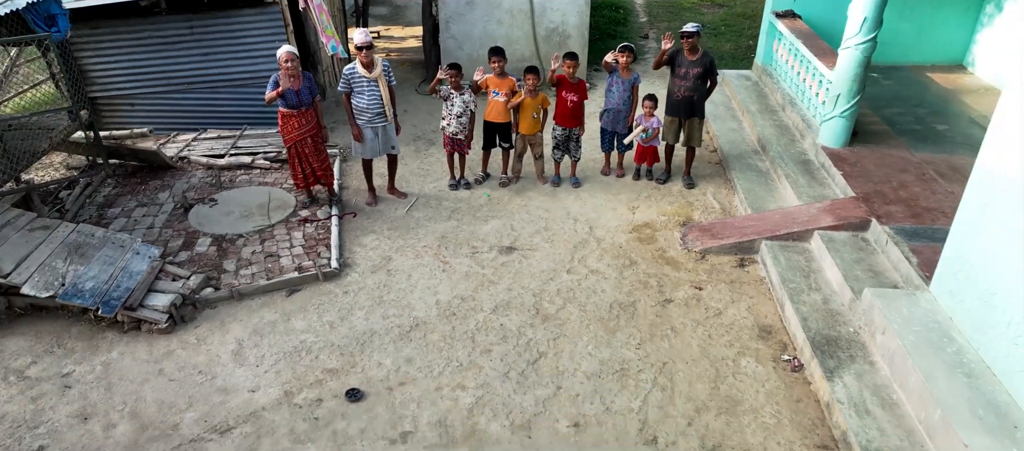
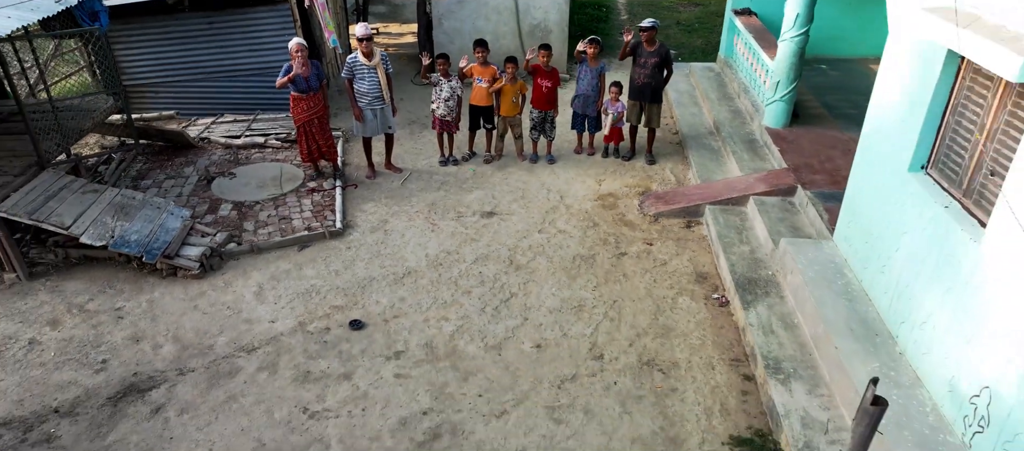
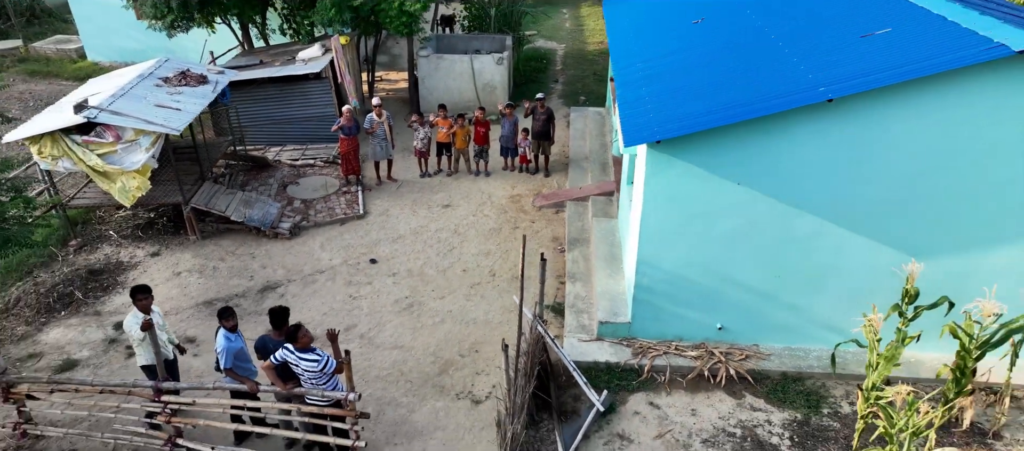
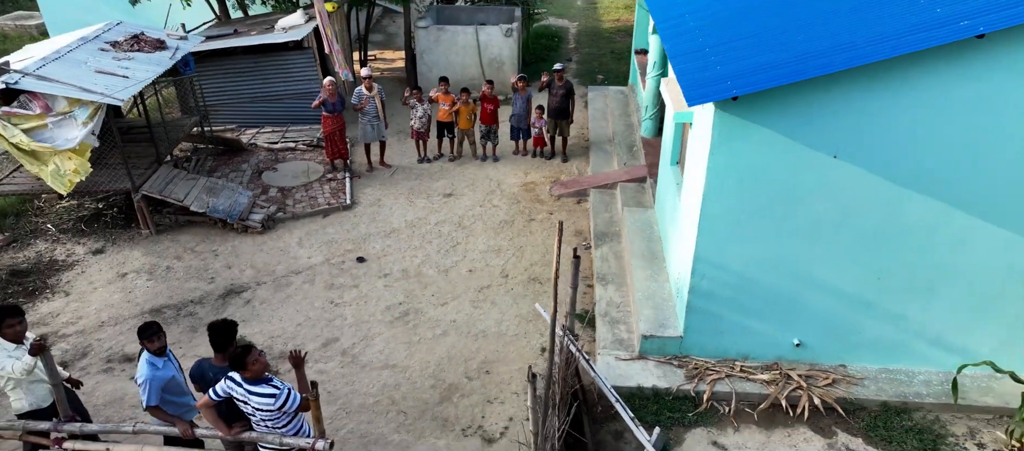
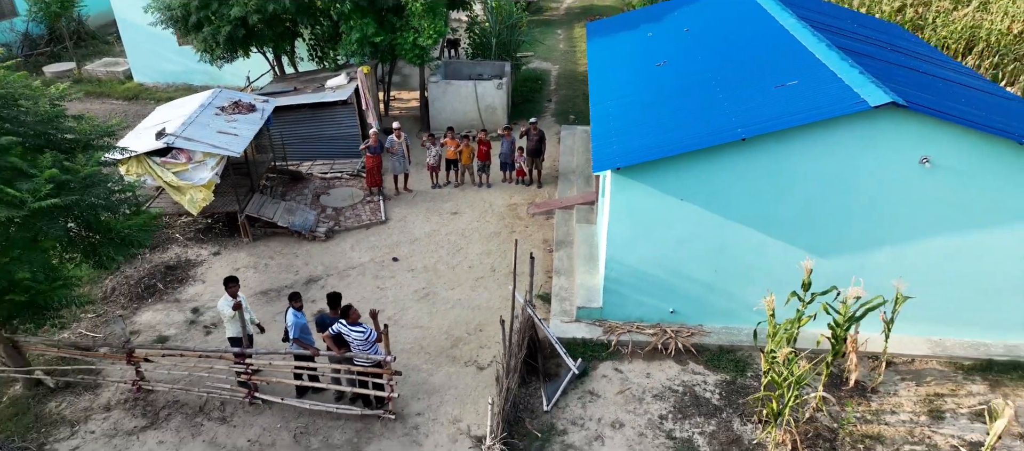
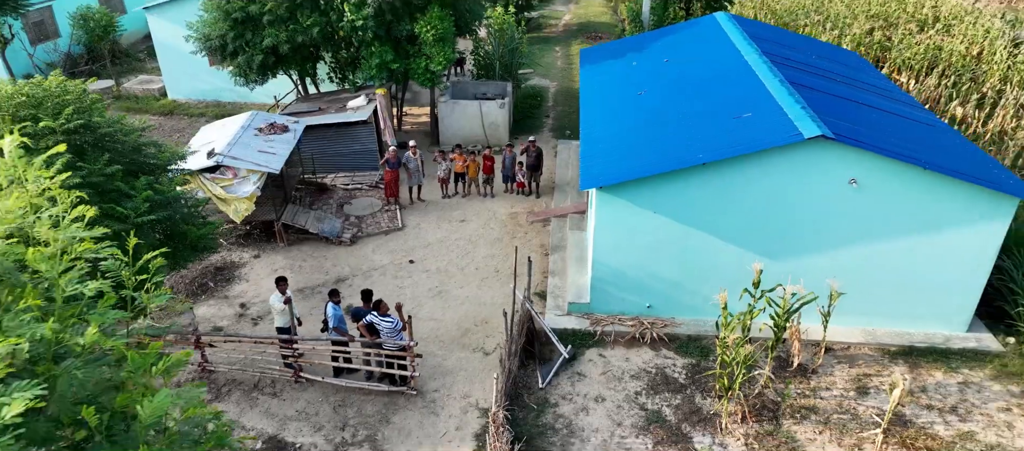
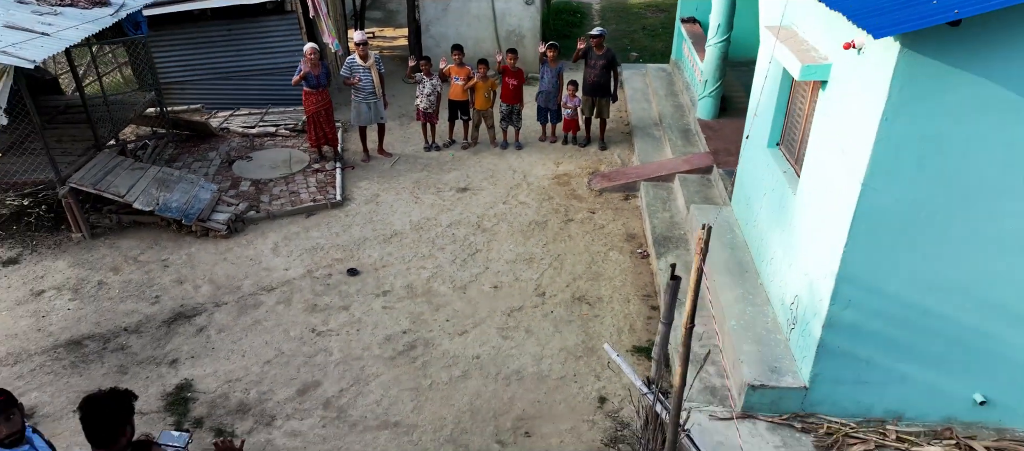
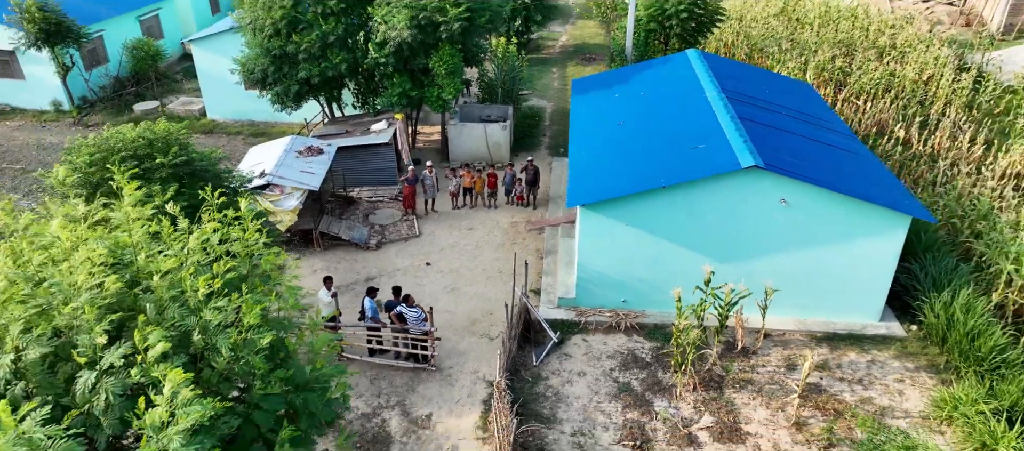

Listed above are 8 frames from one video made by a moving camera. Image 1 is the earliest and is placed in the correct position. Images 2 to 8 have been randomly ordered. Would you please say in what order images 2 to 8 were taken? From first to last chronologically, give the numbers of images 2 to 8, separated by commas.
2, 7, 4, 3, 5, 6, 8
